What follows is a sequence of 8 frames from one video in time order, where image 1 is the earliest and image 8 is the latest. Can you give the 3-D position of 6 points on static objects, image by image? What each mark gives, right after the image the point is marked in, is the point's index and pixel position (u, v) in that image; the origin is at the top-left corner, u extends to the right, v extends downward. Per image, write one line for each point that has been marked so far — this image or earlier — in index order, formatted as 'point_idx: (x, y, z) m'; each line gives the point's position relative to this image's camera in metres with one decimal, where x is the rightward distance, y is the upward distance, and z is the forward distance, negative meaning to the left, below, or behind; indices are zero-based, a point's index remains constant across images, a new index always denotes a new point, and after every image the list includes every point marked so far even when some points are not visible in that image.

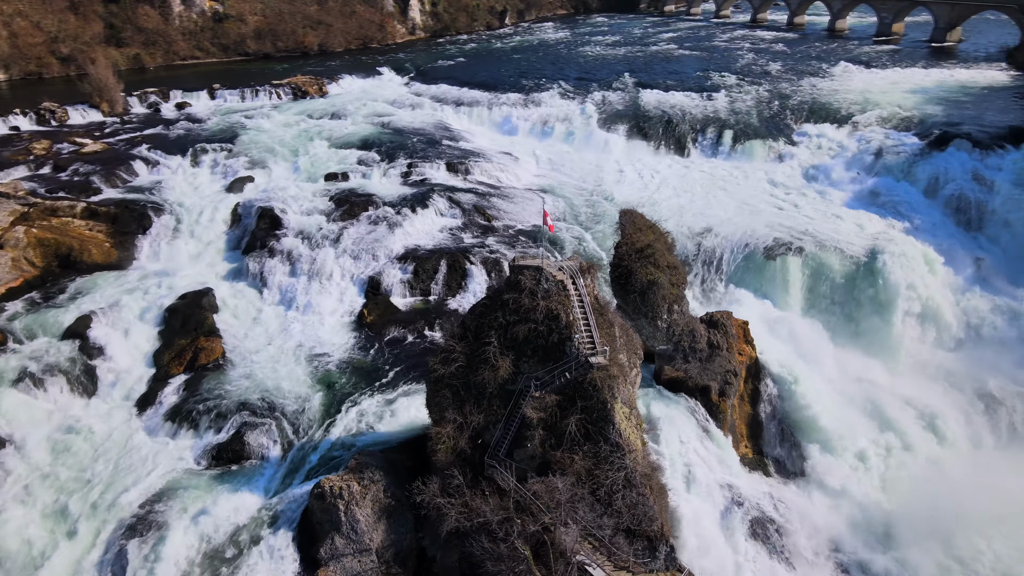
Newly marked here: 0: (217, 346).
0: (-7.5, -1.5, +18.7) m
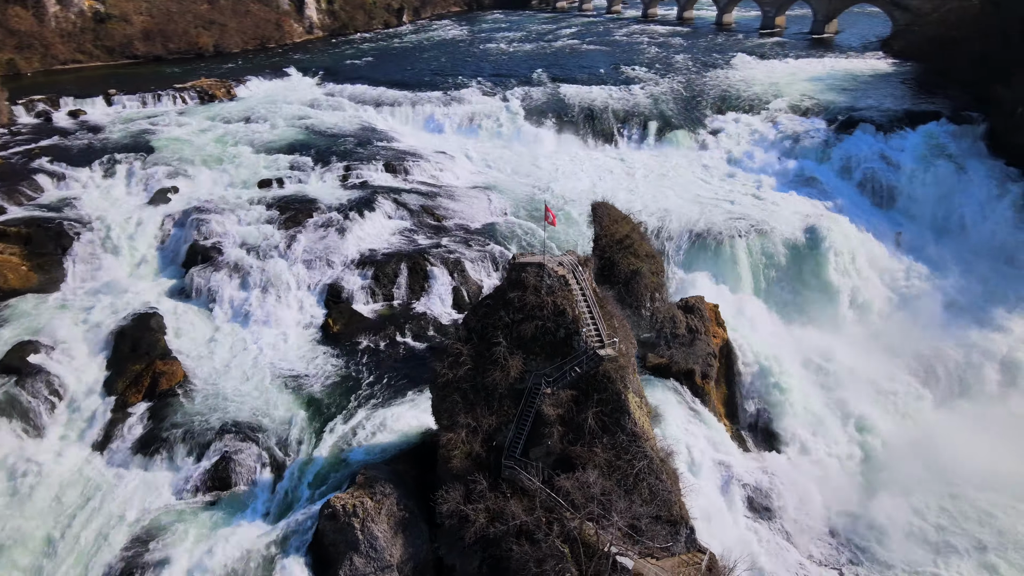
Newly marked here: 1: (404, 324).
0: (-8.0, -1.9, +17.4) m
1: (-2.9, -1.0, +19.9) m
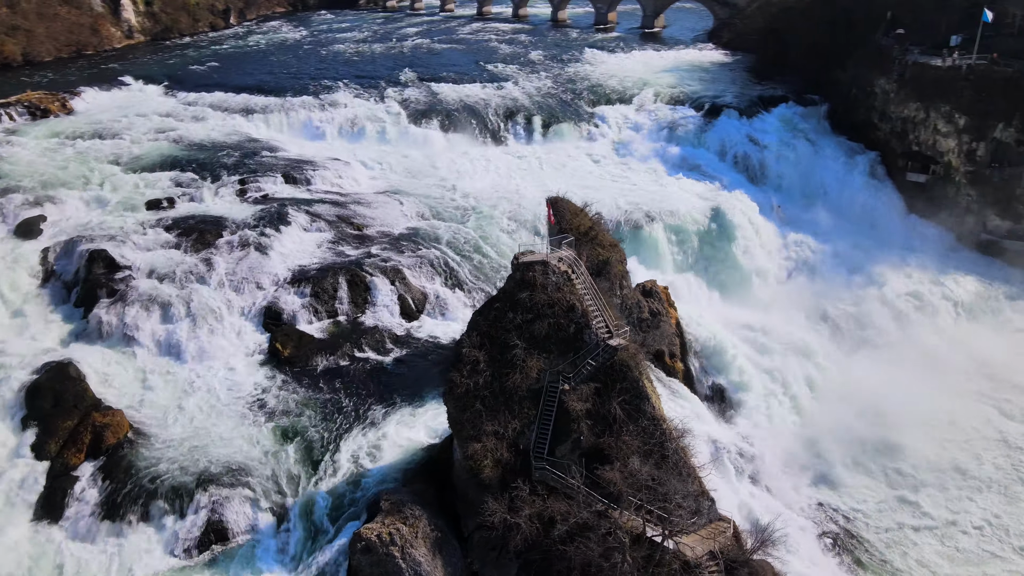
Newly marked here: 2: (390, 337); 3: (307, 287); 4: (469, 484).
0: (-8.2, -2.8, +15.4) m
1: (-3.9, -1.3, +18.9) m
2: (-3.2, -1.3, +19.2) m
3: (-5.6, 0.0, +20.0) m
4: (-0.8, -3.6, +13.5) m
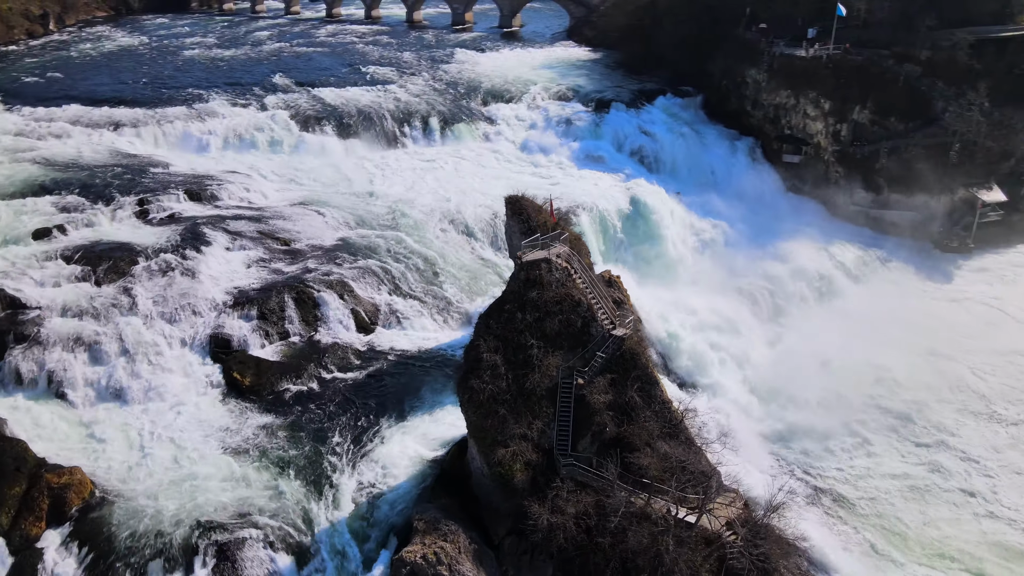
0: (-7.9, -3.5, +13.6) m
1: (-4.6, -1.7, +17.9) m
2: (-4.0, -1.6, +18.3) m
3: (-6.6, -0.5, +18.7) m
4: (-0.3, -3.7, +13.3) m
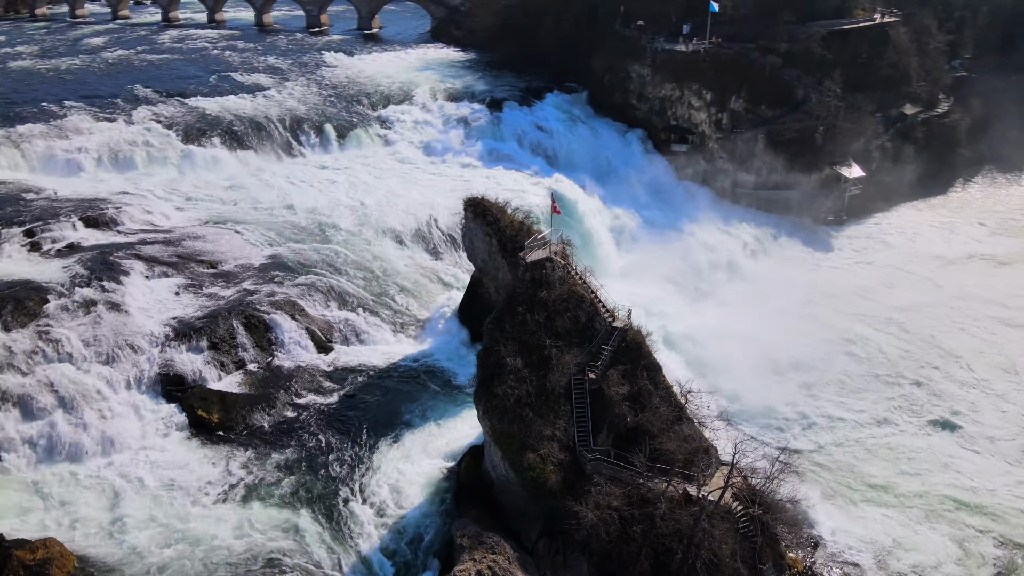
0: (-7.3, -4.2, +11.9) m
1: (-5.1, -2.2, +16.7) m
2: (-4.5, -2.1, +17.3) m
3: (-7.2, -1.2, +17.1) m
4: (+0.2, -3.7, +13.1) m
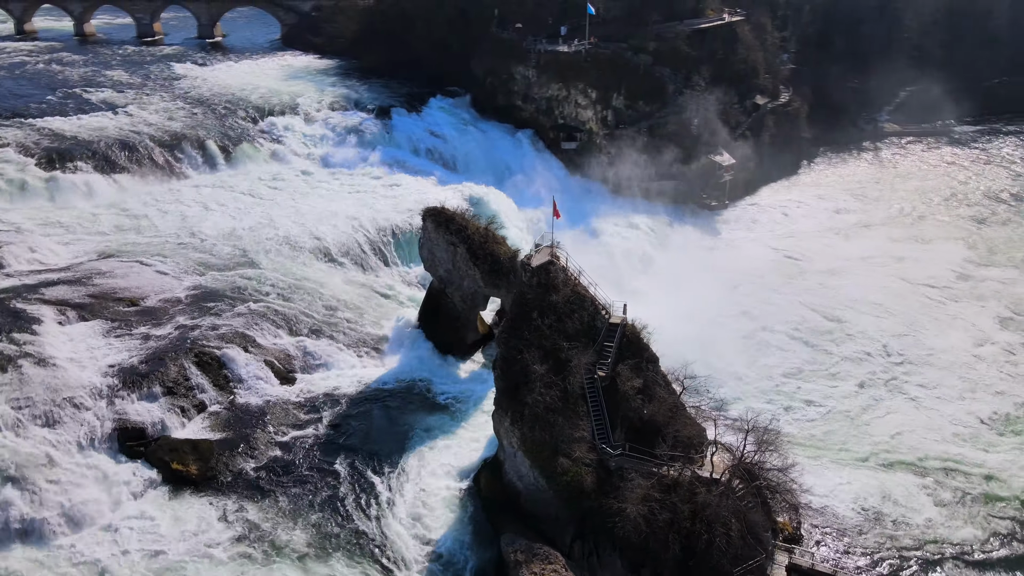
0: (-6.2, -5.0, +10.3) m
1: (-5.2, -2.8, +15.5) m
2: (-4.8, -2.6, +16.2) m
3: (-7.5, -2.0, +15.4) m
4: (+0.8, -3.8, +13.1) m
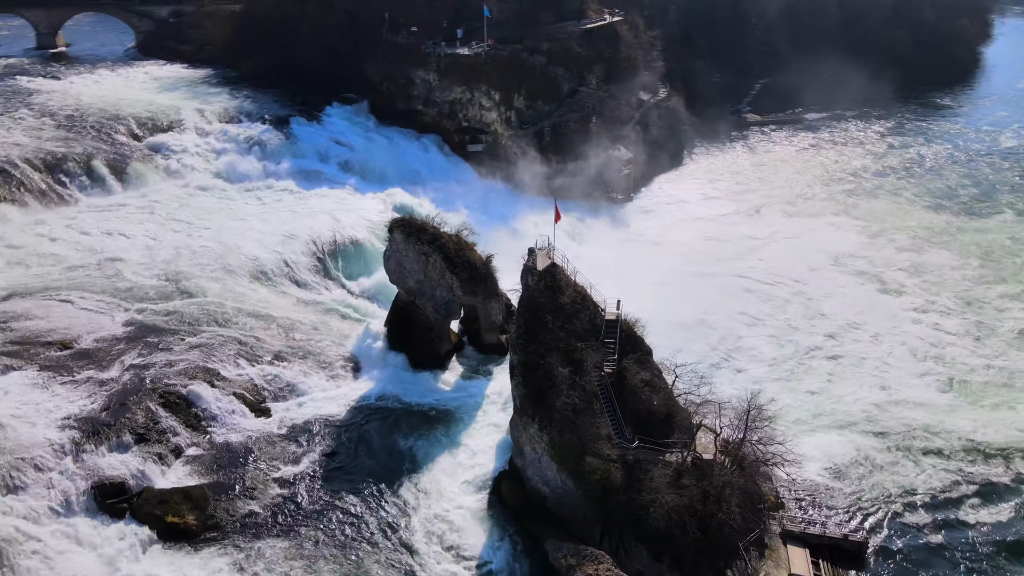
0: (-4.9, -5.5, +9.2) m
1: (-5.1, -3.4, +14.4) m
2: (-4.8, -3.2, +15.2) m
3: (-7.4, -2.8, +13.9) m
4: (+1.4, -3.8, +13.1) m
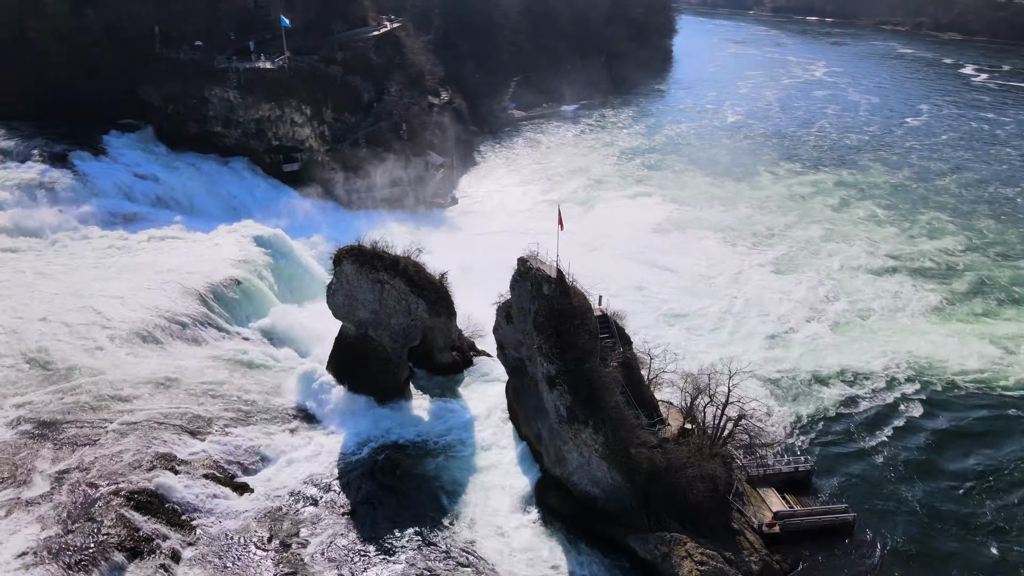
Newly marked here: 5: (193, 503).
0: (-1.8, -6.3, +7.7) m
1: (-4.1, -4.4, +12.6) m
2: (-4.2, -4.1, +13.4) m
3: (-6.2, -4.1, +11.3) m
4: (+2.4, -3.7, +13.6) m
5: (-5.7, -3.8, +13.1) m
